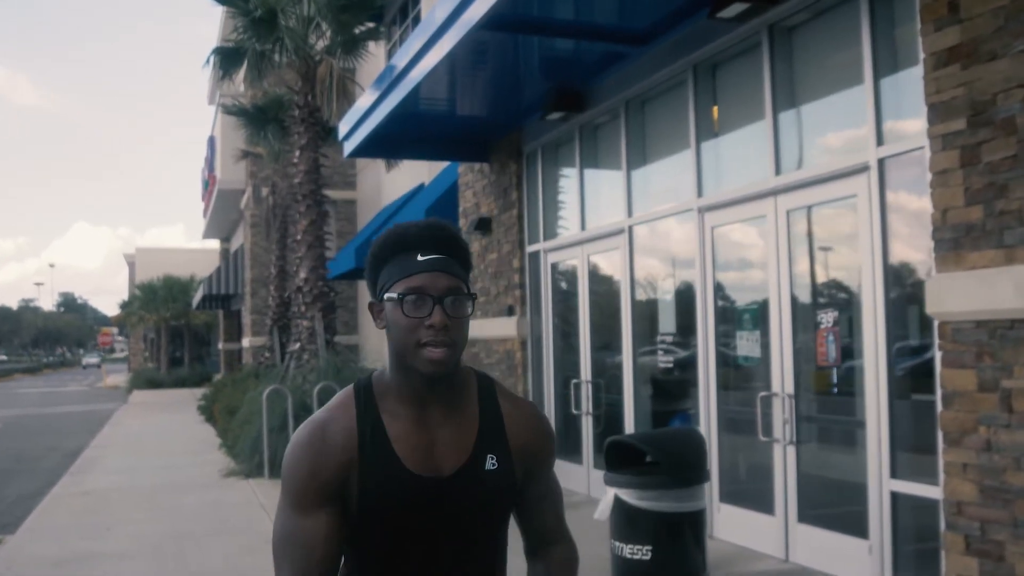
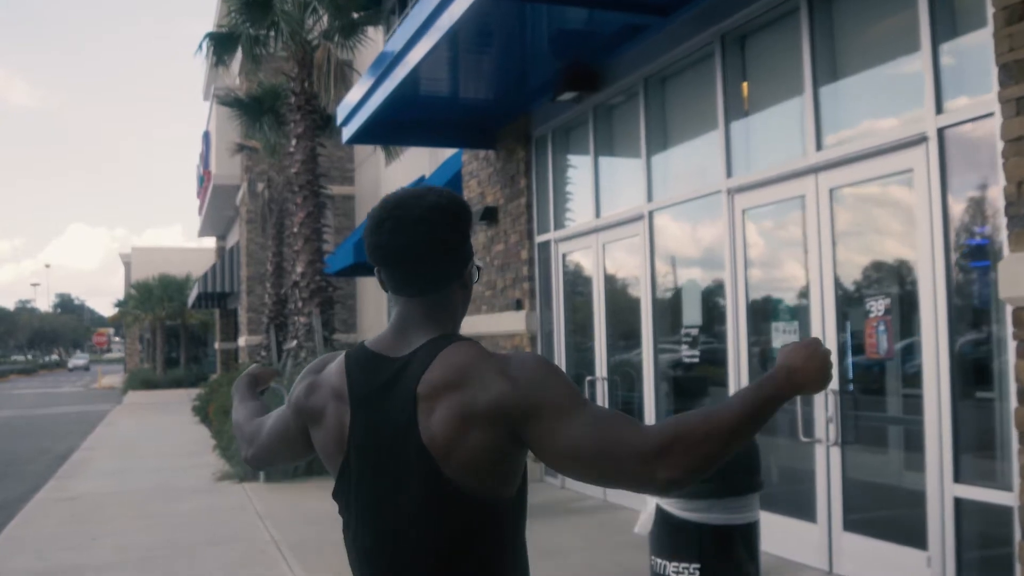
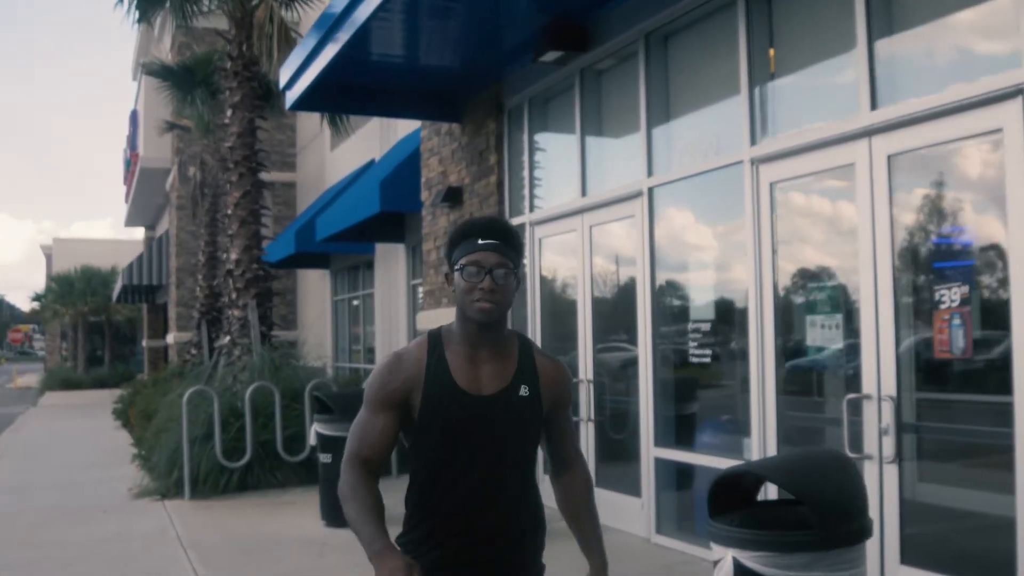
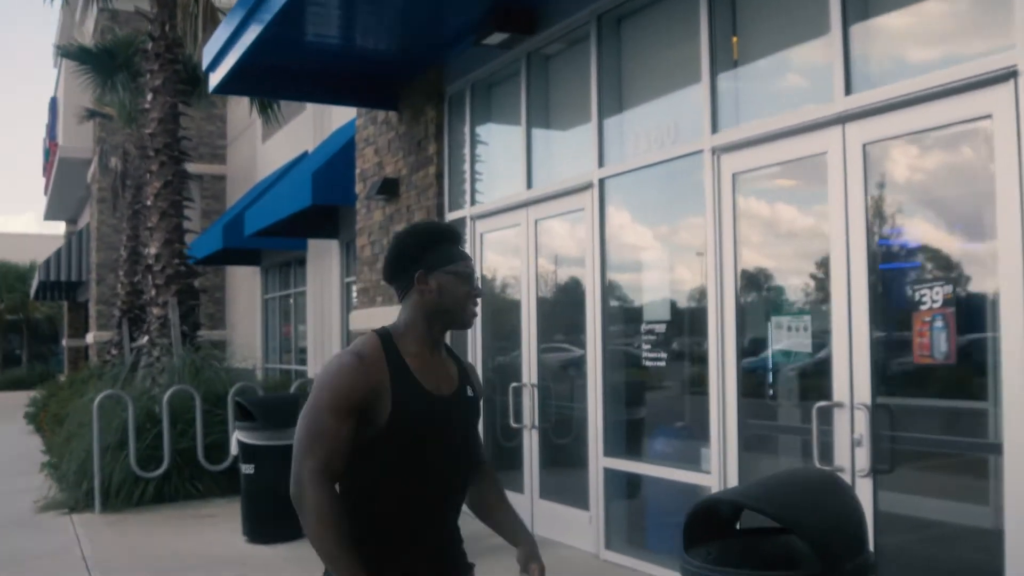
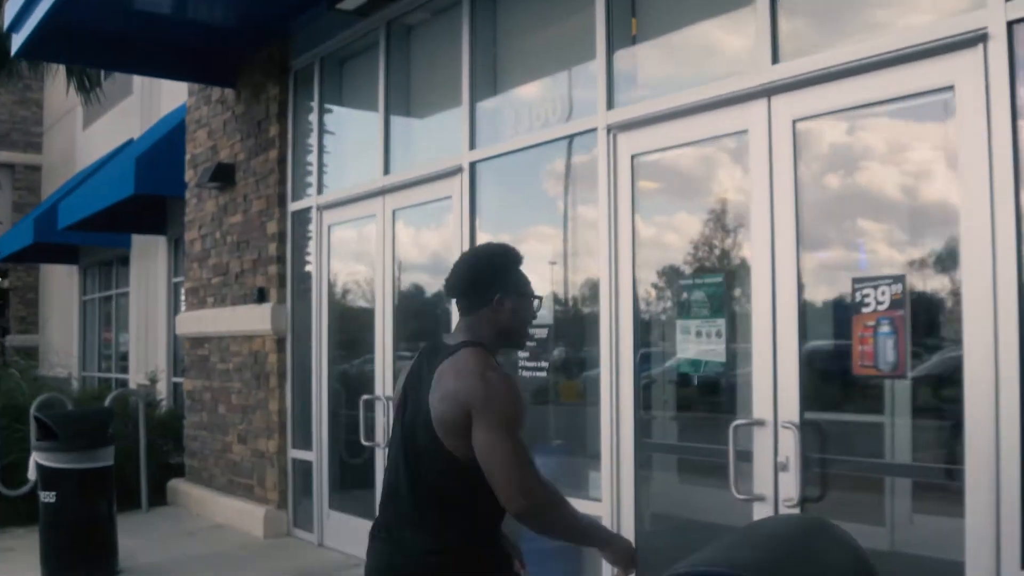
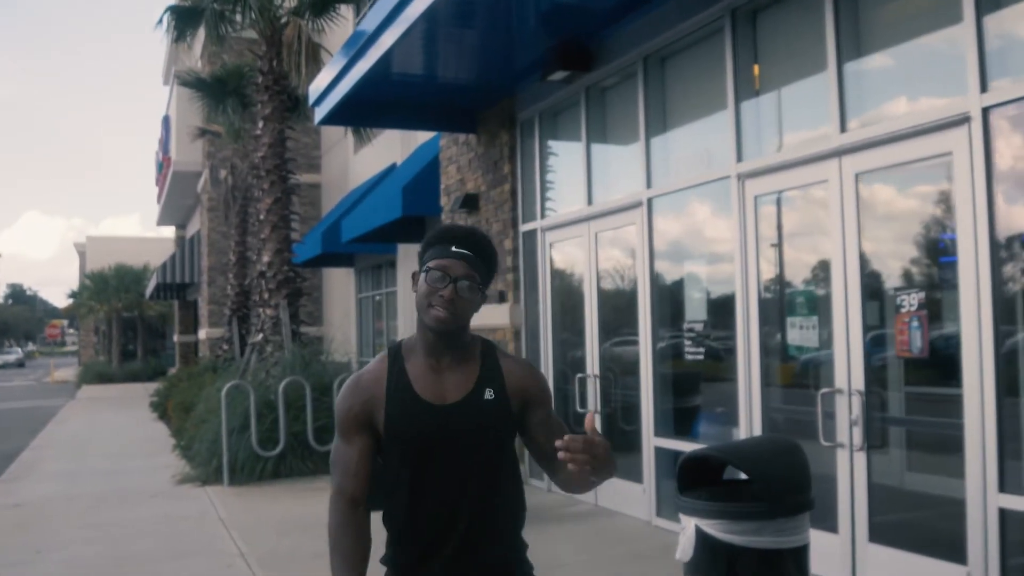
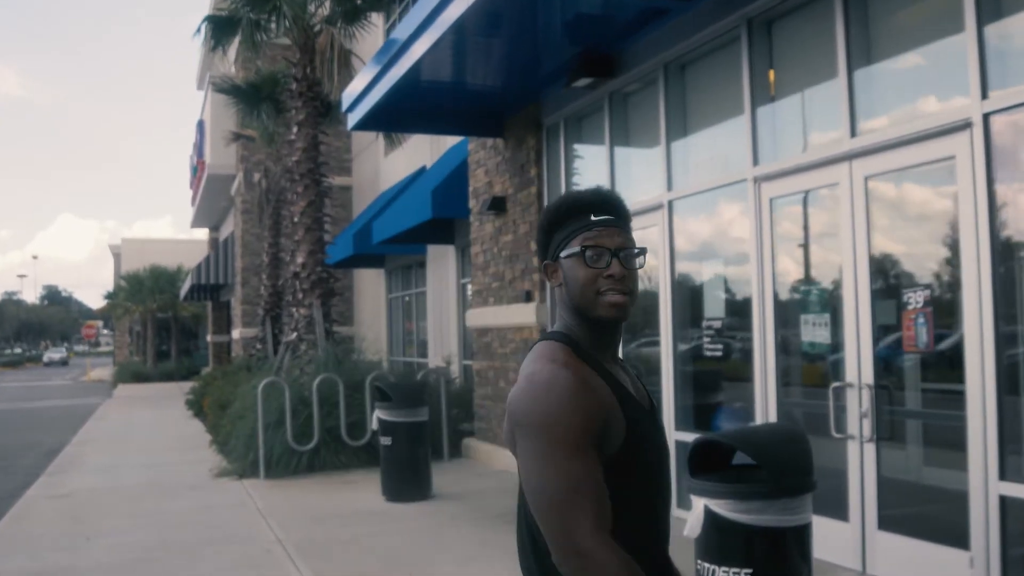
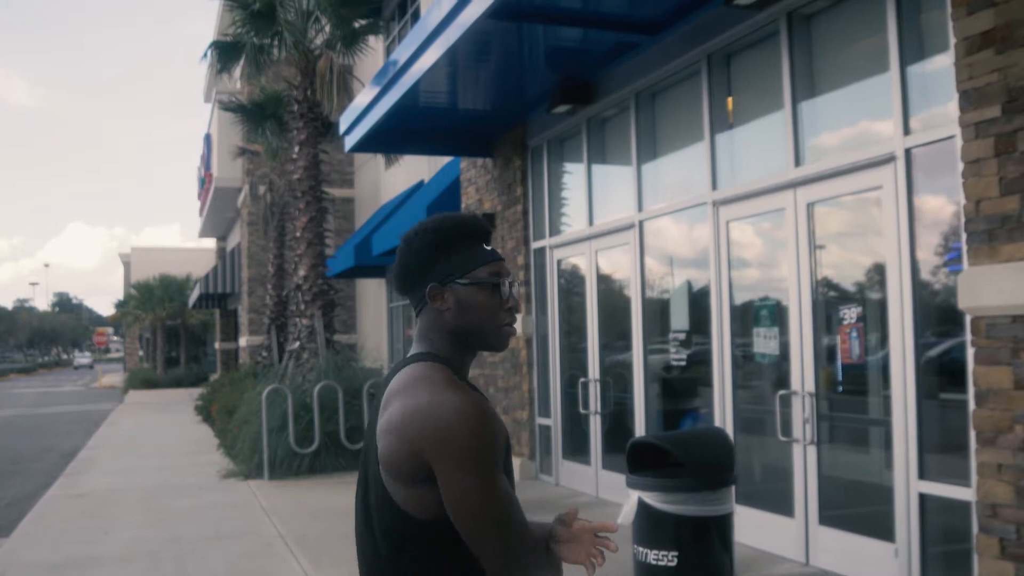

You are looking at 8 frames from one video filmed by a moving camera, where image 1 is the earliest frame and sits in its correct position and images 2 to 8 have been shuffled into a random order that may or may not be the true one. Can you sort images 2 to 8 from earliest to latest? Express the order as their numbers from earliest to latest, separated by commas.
8, 2, 7, 6, 3, 4, 5
